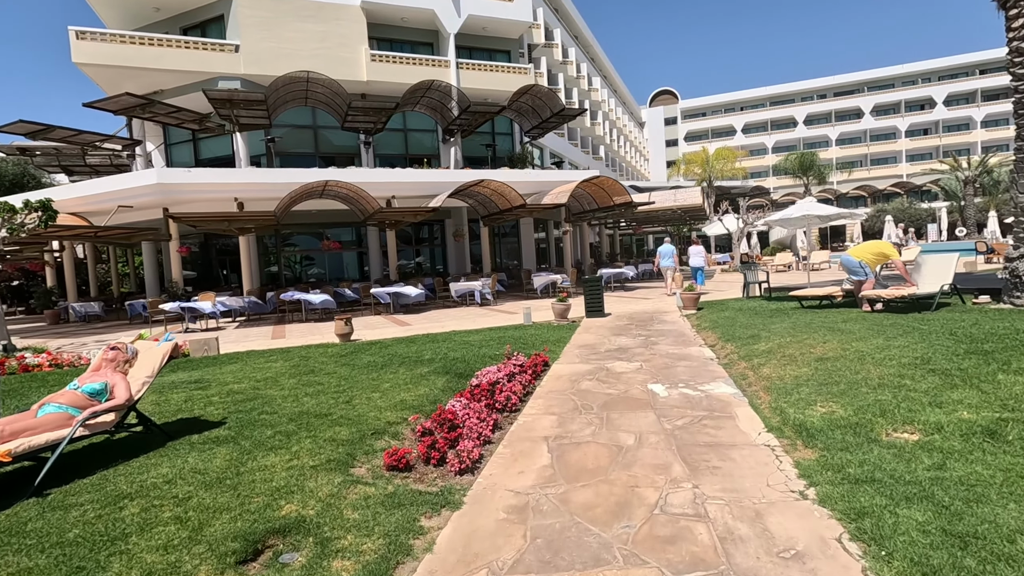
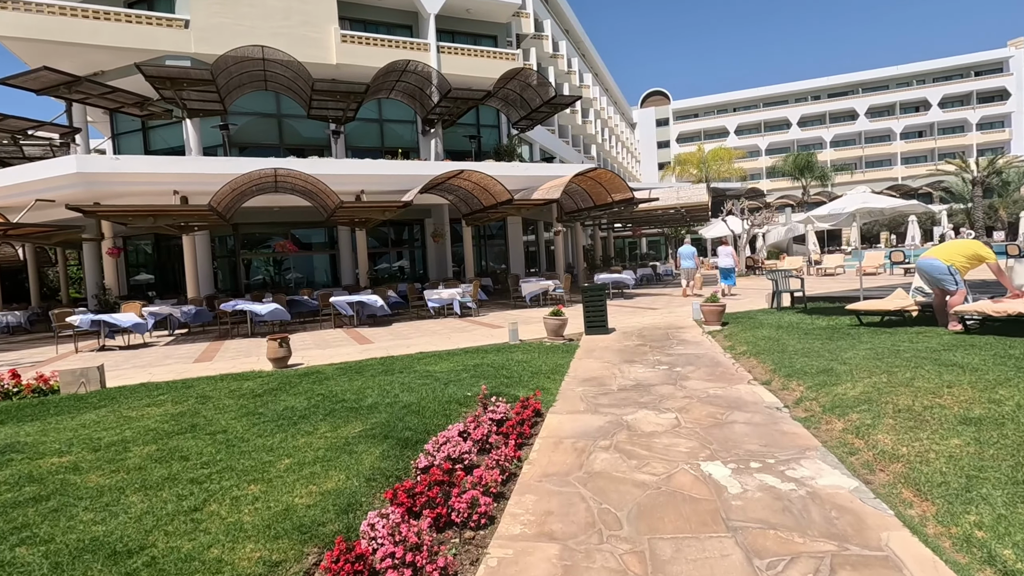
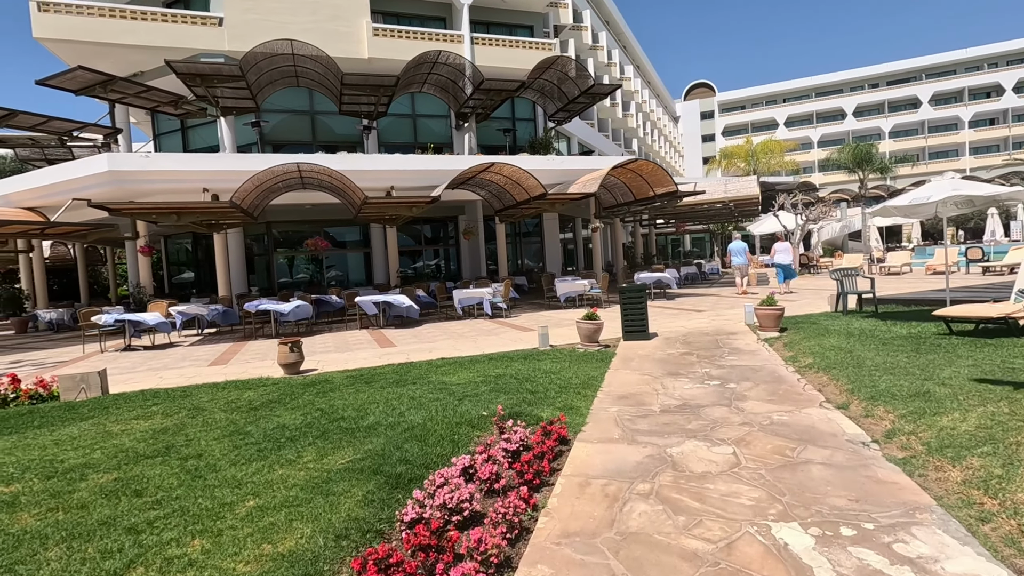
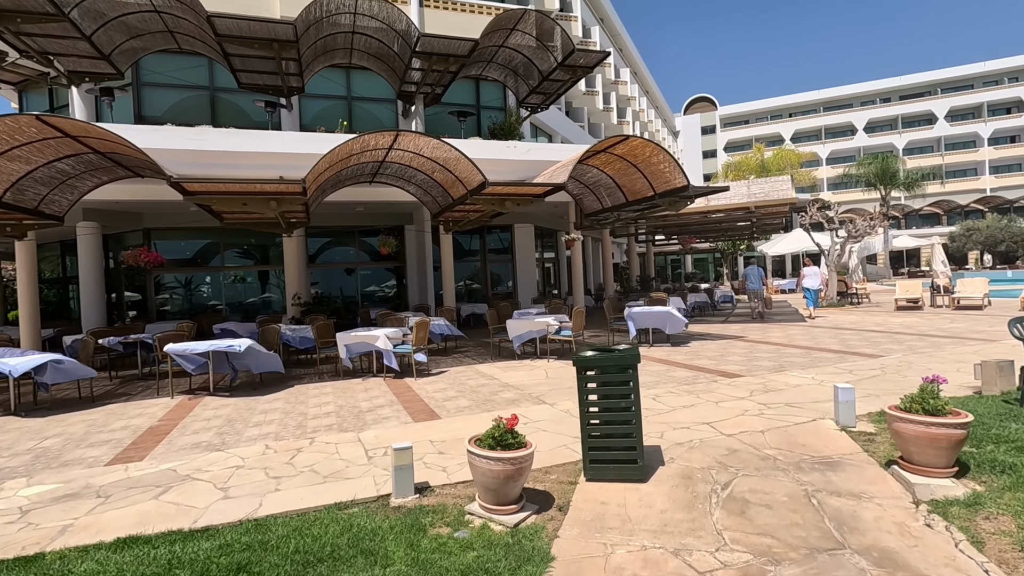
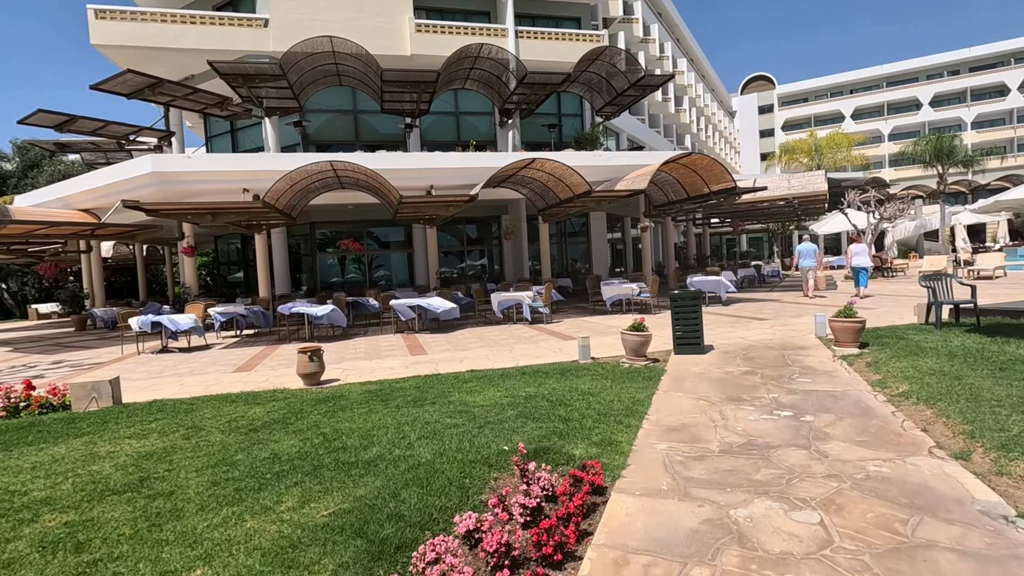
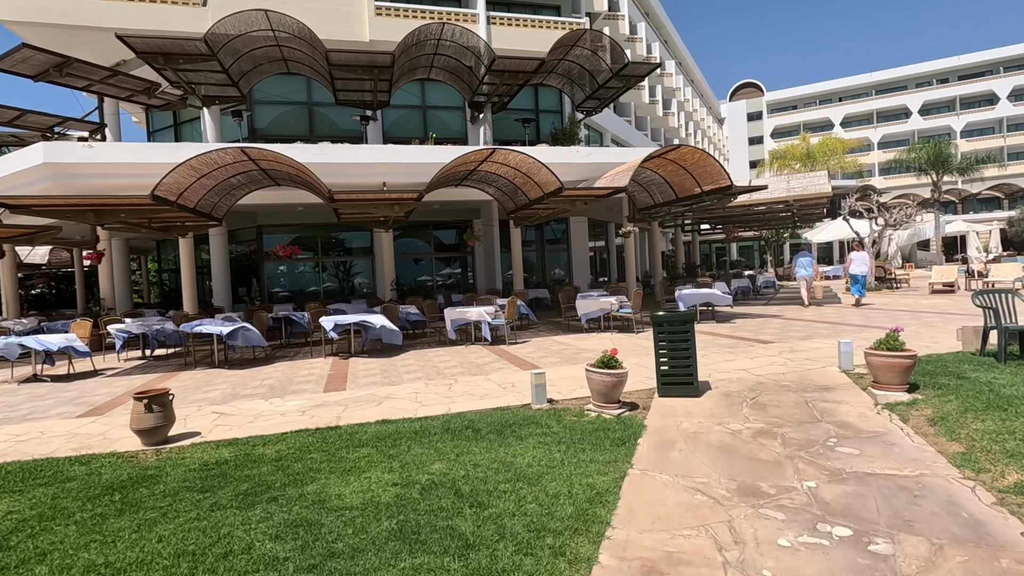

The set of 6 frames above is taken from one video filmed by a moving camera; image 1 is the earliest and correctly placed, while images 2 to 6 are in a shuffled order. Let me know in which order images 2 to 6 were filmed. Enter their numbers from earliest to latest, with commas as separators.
2, 3, 5, 6, 4
